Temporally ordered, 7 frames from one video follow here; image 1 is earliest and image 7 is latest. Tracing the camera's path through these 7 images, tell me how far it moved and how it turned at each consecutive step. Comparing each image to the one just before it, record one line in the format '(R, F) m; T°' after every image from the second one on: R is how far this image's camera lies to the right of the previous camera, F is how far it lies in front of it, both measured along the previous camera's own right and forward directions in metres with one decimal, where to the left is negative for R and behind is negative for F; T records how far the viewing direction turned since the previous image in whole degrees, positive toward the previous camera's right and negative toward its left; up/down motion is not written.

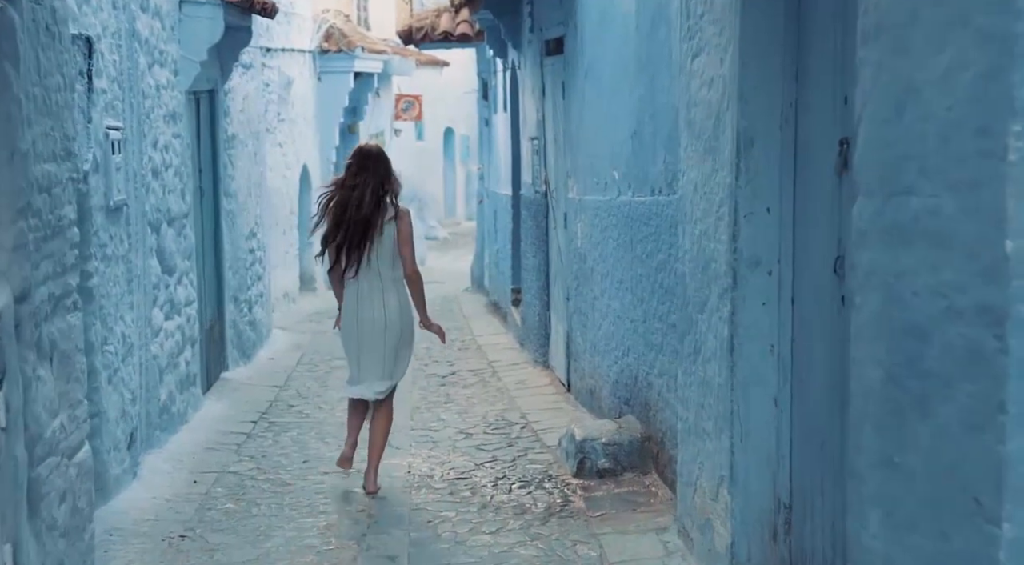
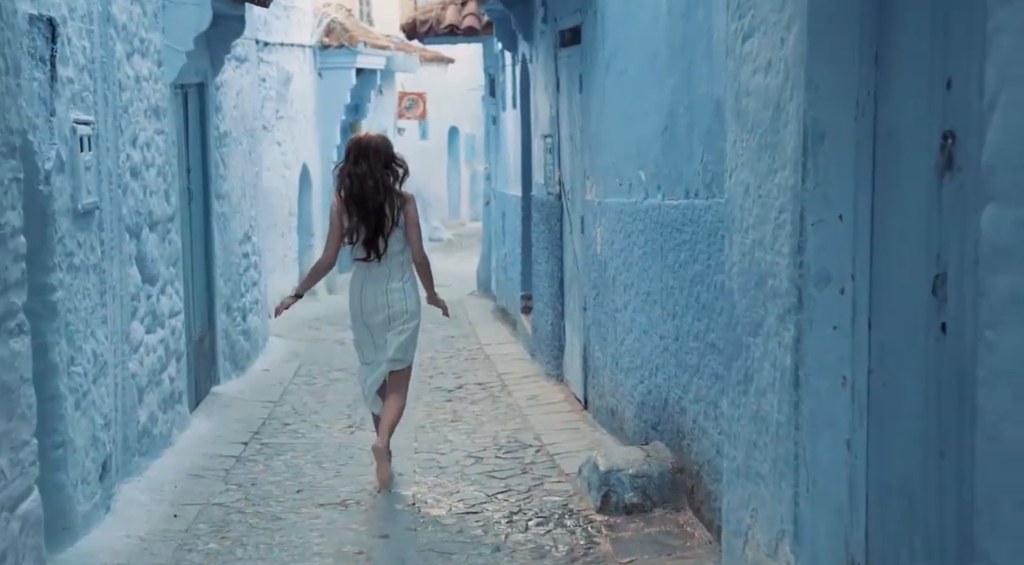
(-0.1, +0.7) m; 0°
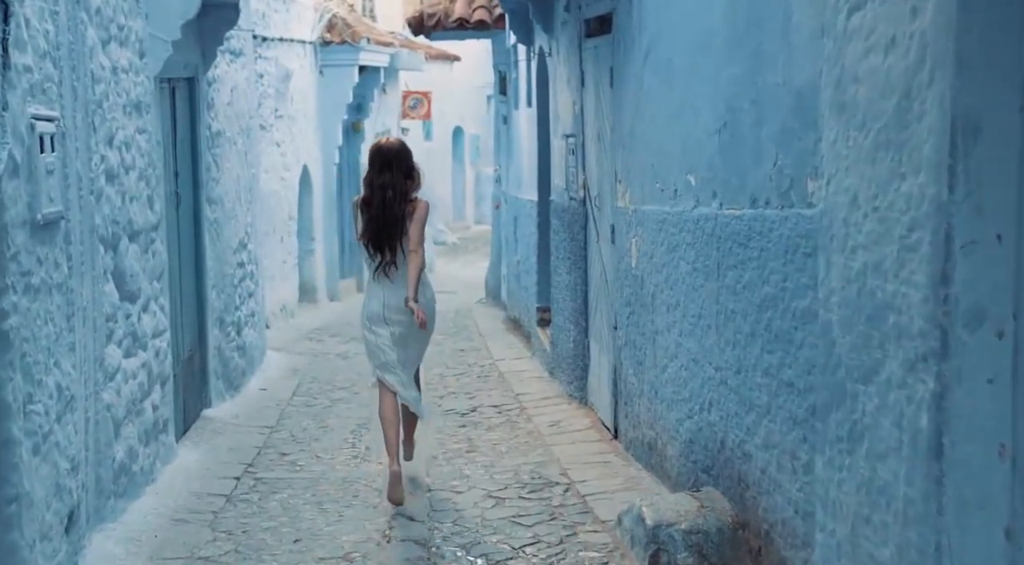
(-0.1, +0.9) m; 0°
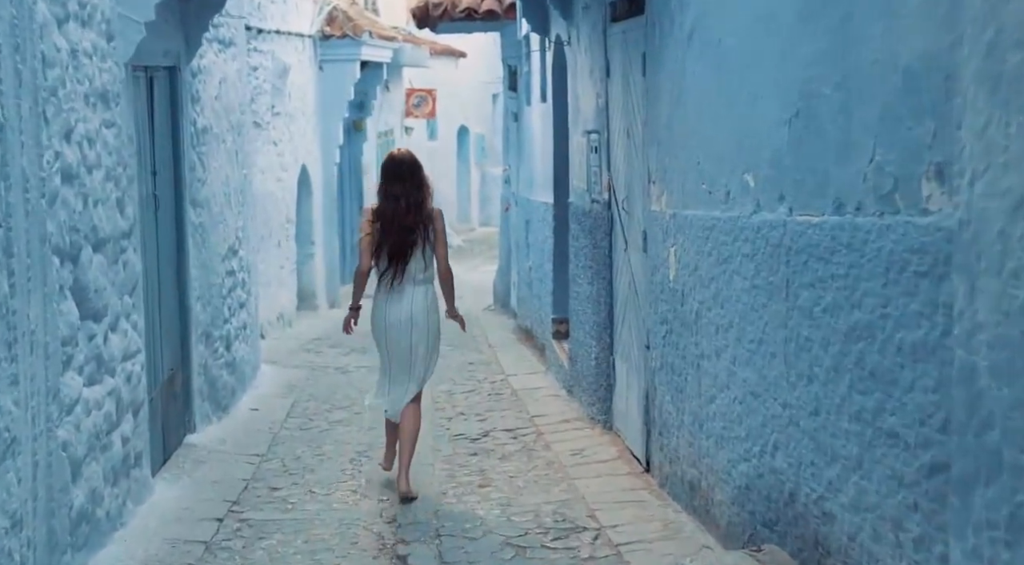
(-0.1, +0.9) m; 0°
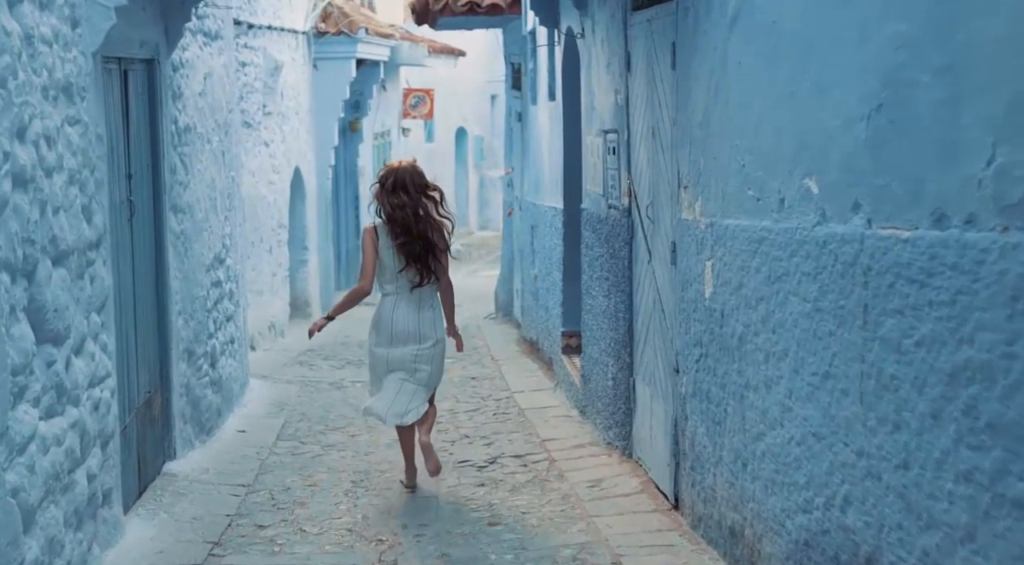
(-0.1, +0.7) m; 0°
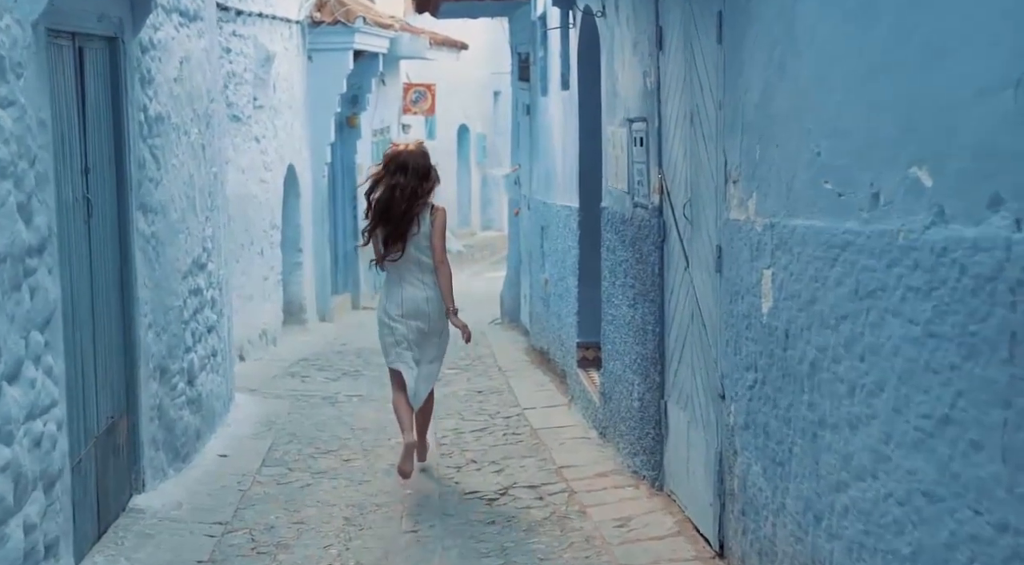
(-0.1, +0.9) m; 0°
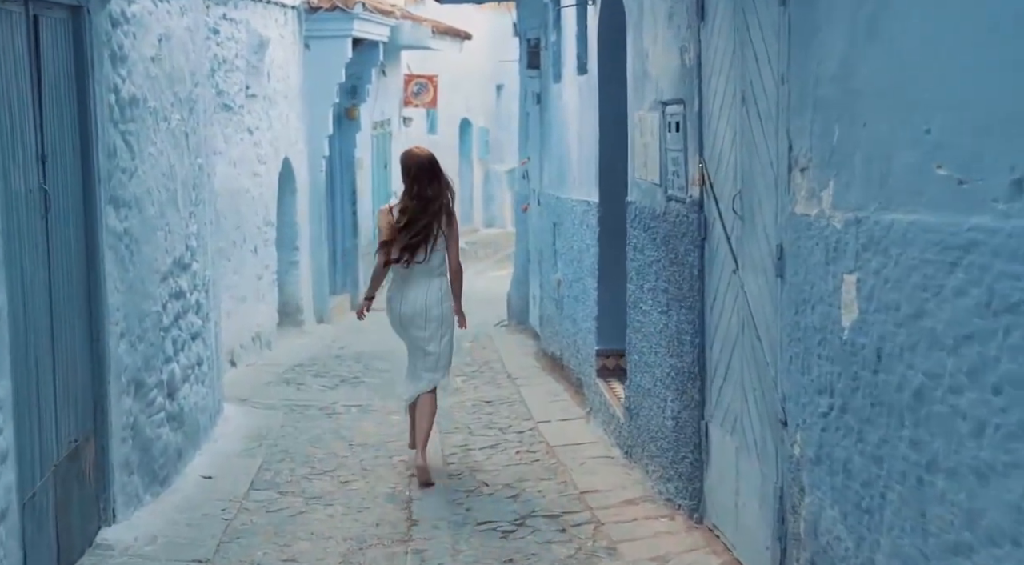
(-0.1, +0.8) m; 0°
